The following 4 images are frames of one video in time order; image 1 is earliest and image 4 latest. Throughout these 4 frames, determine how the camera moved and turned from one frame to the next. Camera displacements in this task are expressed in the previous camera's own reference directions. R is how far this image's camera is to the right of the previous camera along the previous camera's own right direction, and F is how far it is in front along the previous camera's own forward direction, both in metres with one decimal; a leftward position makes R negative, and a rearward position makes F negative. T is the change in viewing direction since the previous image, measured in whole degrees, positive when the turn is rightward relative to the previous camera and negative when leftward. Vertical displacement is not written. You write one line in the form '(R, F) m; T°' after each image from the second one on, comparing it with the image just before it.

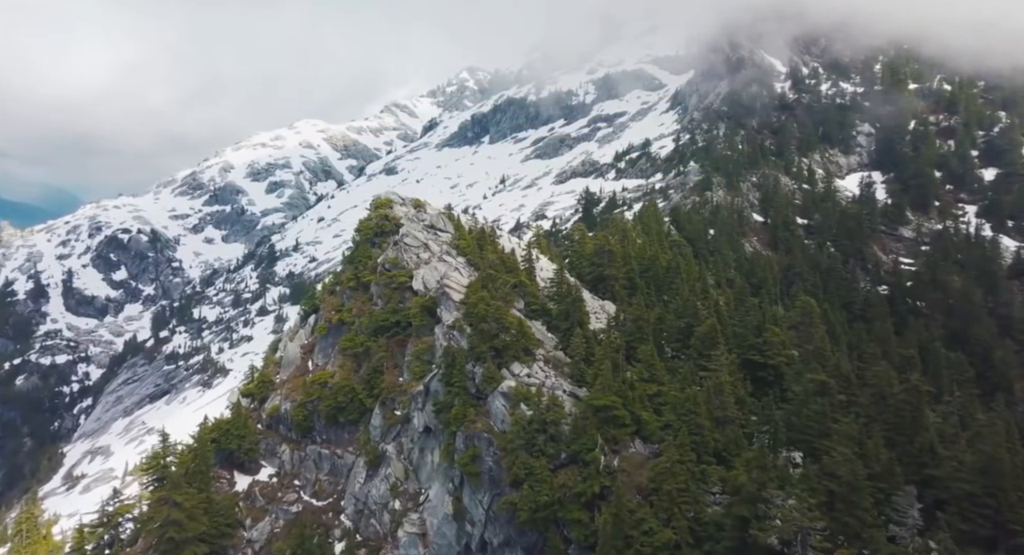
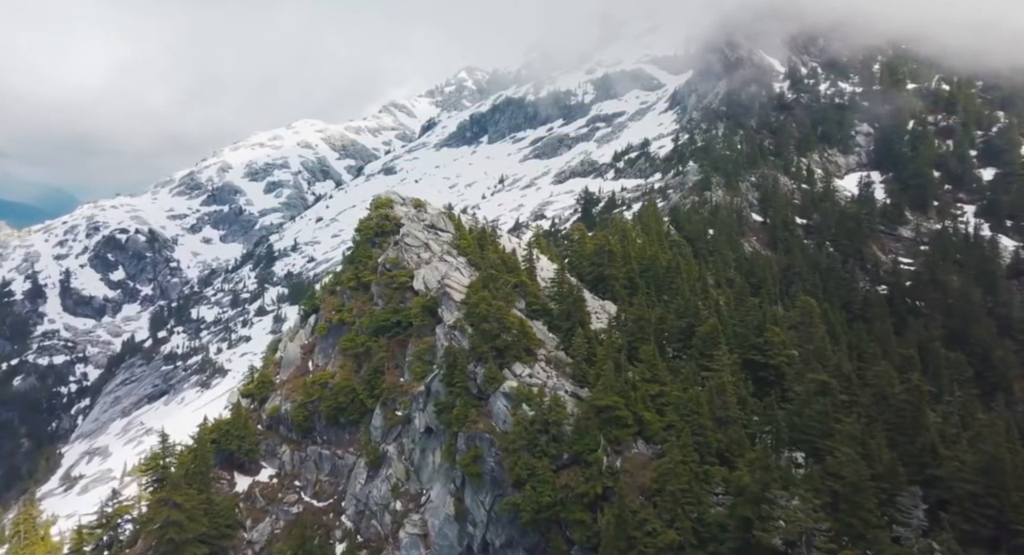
(-0.3, +0.2) m; 0°
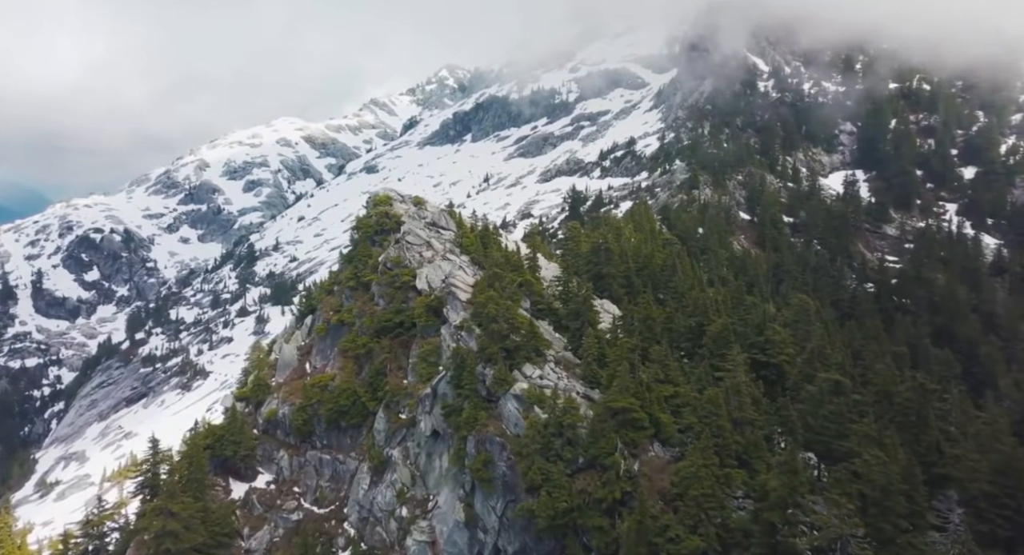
(-2.1, +1.4) m; +2°
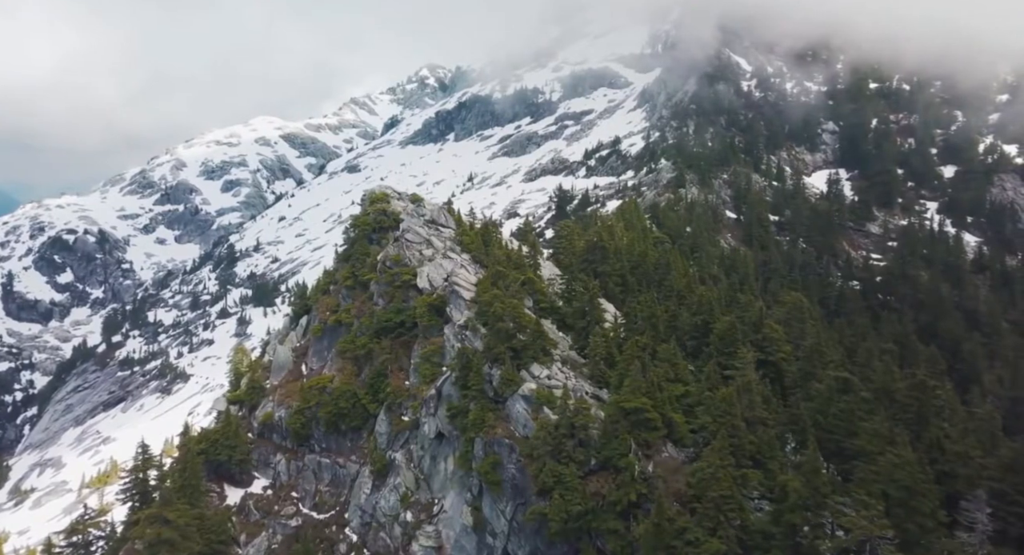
(-1.9, +1.1) m; +2°
